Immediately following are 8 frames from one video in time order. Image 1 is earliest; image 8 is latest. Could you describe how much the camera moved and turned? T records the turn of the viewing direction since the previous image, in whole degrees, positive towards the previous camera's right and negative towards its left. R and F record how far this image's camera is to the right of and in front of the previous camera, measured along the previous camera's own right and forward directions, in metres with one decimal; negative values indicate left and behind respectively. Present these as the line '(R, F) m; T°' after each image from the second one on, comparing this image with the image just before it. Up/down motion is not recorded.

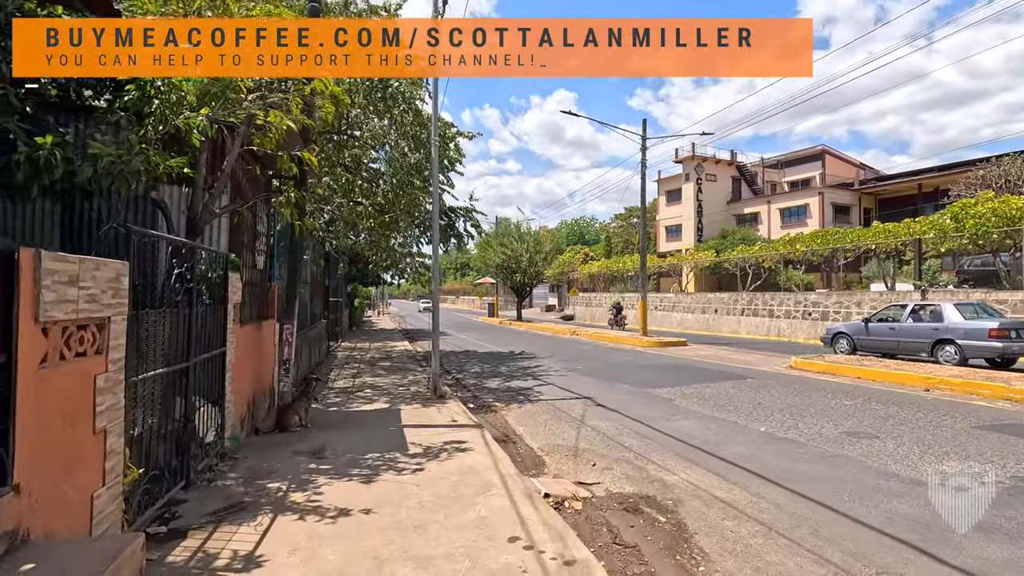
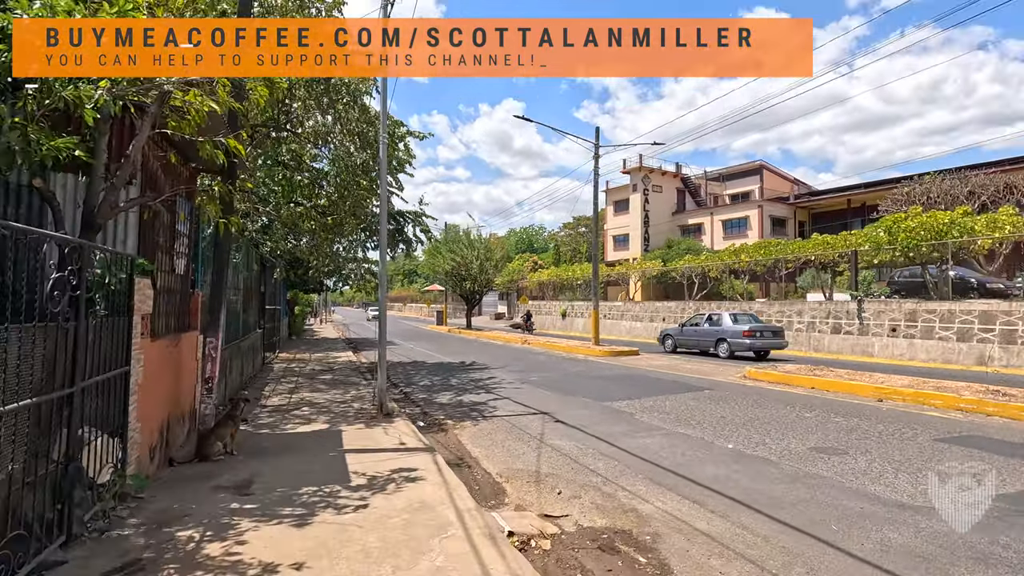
(-0.1, +0.5) m; +6°
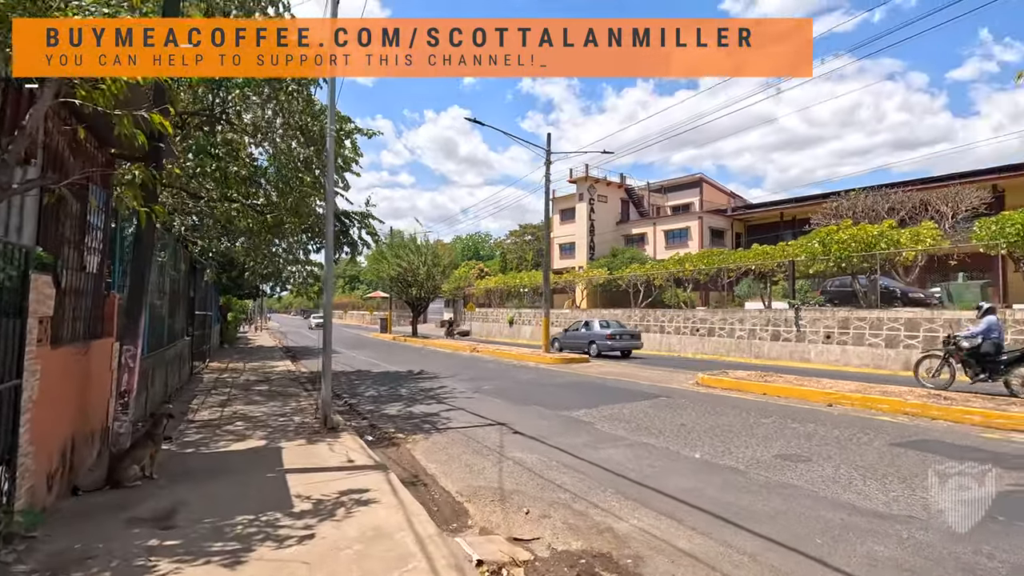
(-0.2, +0.4) m; +6°
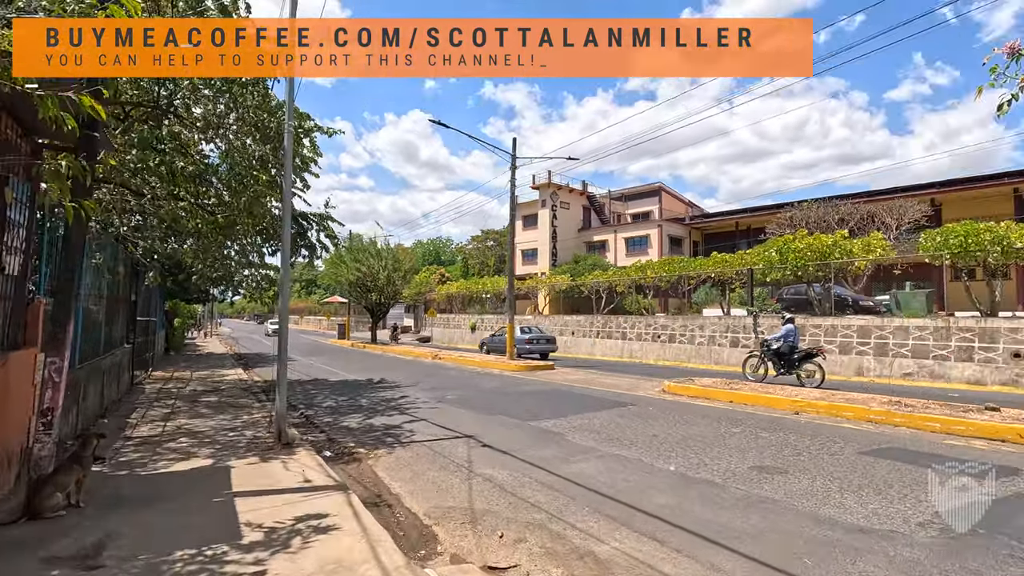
(-0.1, +0.3) m; +4°
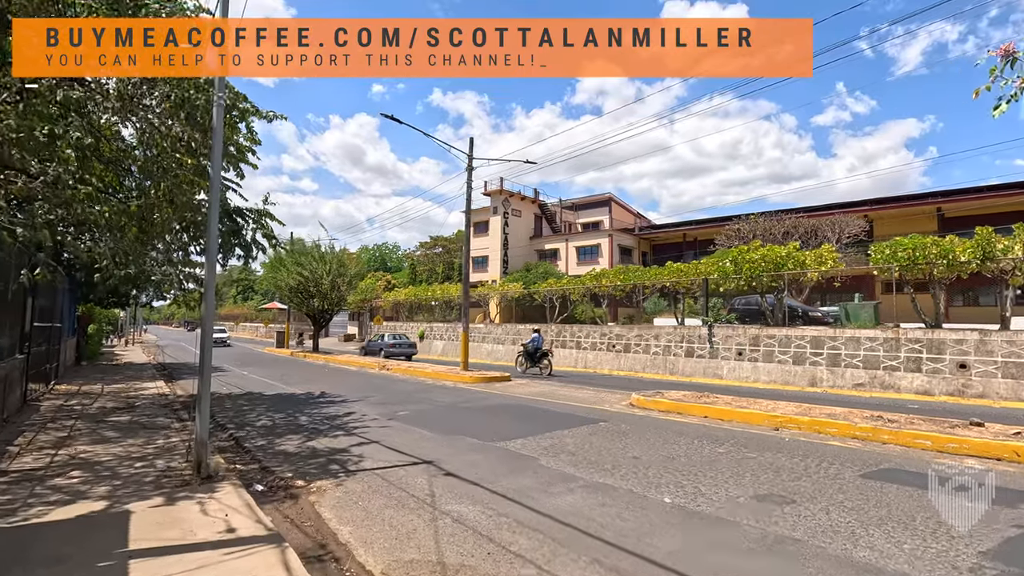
(-0.3, +0.9) m; +6°
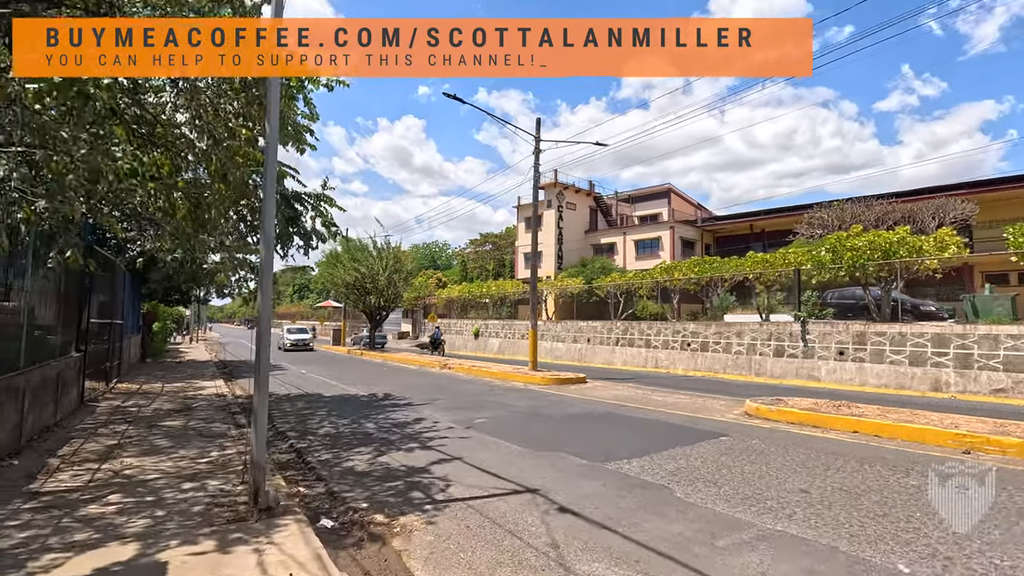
(-0.8, +1.4) m; -5°
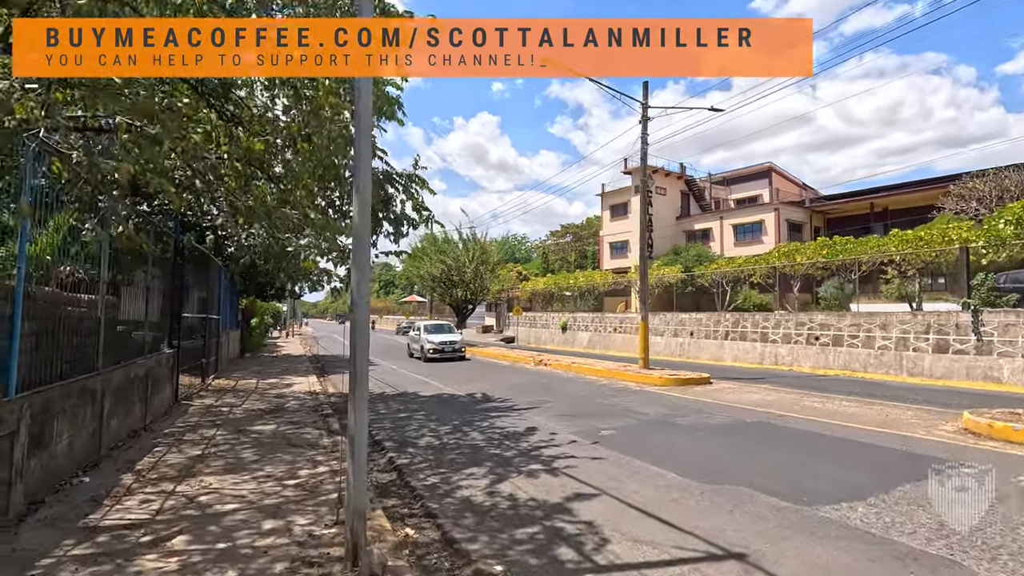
(-0.8, +1.6) m; -8°
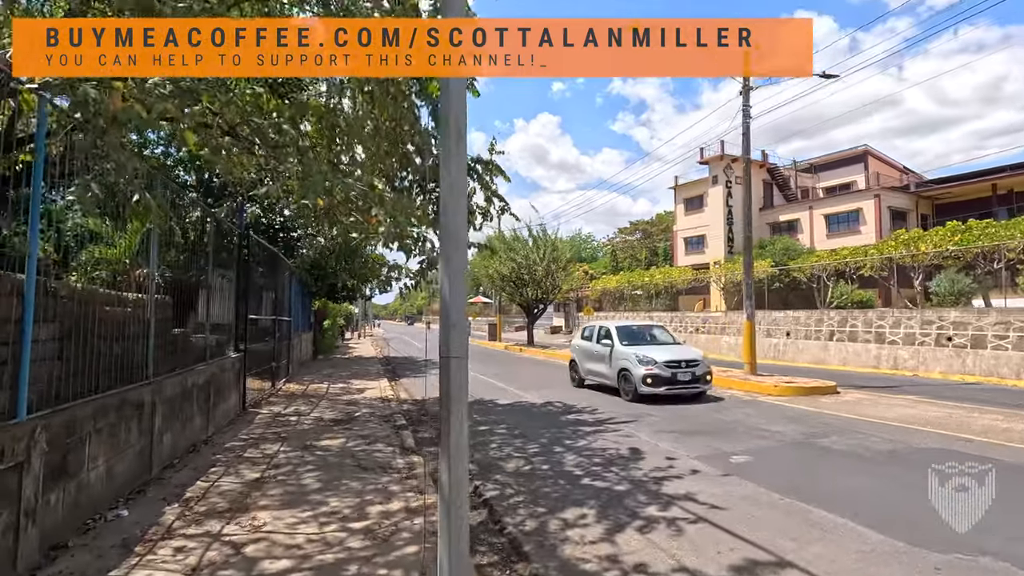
(-0.5, +1.3) m; -7°
